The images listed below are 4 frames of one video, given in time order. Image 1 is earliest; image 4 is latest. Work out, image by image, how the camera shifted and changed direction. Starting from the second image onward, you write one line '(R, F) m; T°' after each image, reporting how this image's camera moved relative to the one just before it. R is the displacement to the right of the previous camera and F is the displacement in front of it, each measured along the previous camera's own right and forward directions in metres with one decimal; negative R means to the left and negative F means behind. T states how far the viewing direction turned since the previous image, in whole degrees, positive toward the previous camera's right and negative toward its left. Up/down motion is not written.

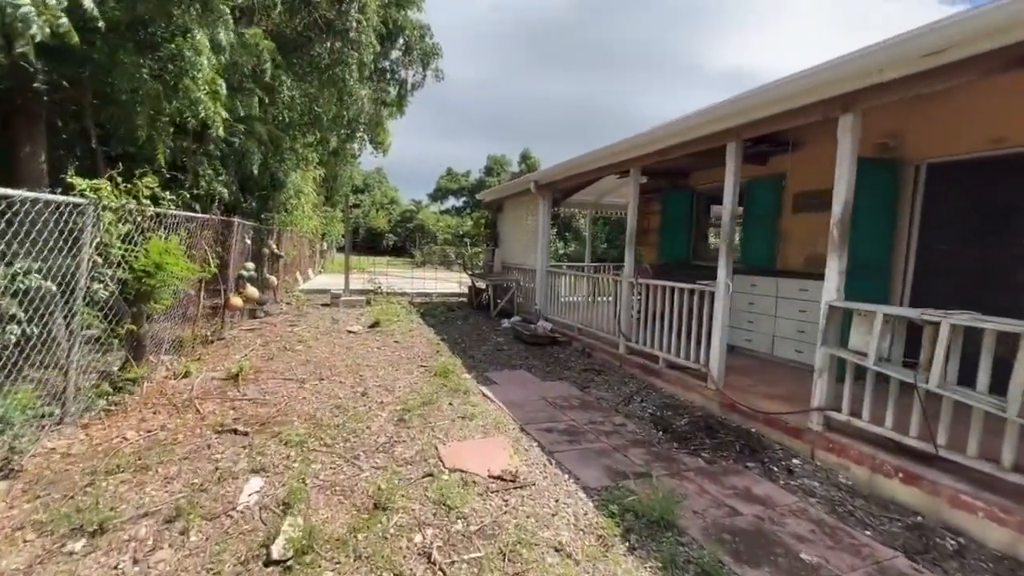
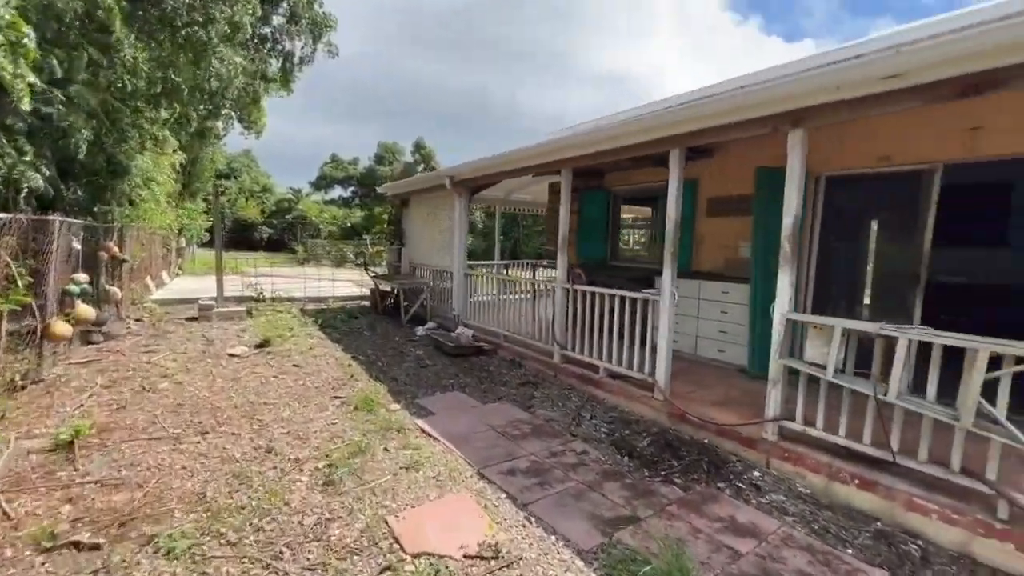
(-0.4, +0.5) m; +14°
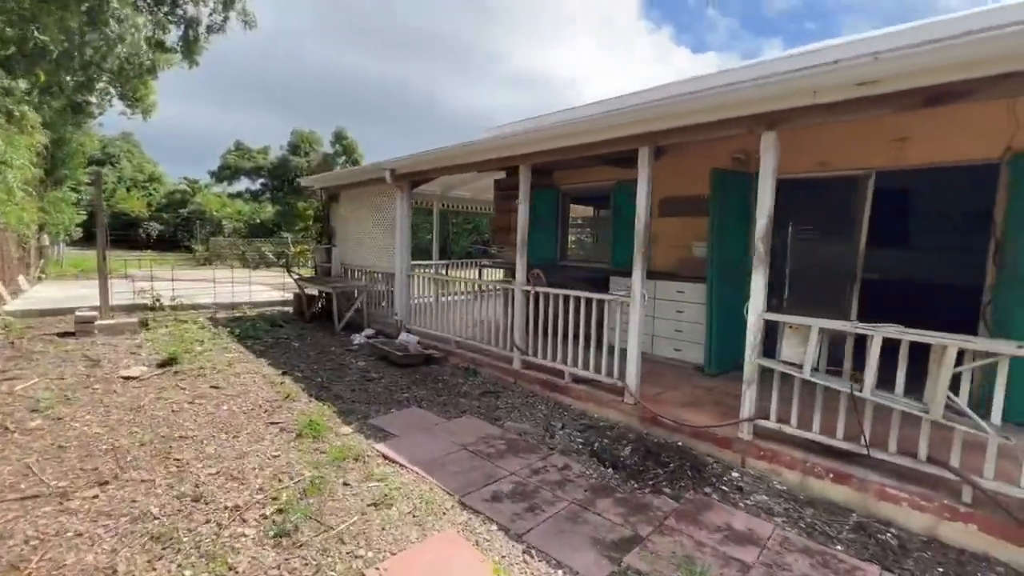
(-0.3, +0.3) m; +10°
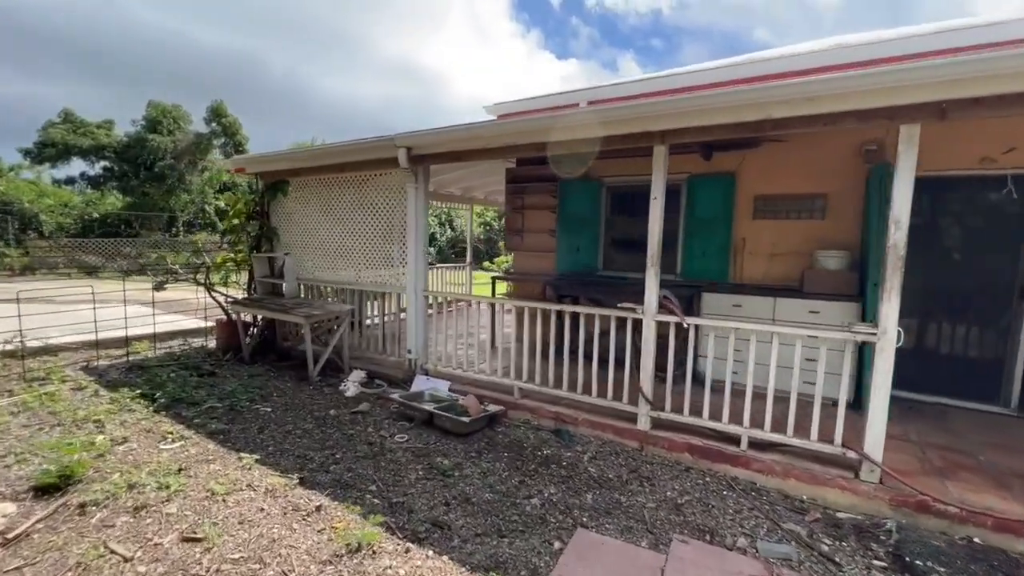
(-1.9, +1.7) m; +14°
